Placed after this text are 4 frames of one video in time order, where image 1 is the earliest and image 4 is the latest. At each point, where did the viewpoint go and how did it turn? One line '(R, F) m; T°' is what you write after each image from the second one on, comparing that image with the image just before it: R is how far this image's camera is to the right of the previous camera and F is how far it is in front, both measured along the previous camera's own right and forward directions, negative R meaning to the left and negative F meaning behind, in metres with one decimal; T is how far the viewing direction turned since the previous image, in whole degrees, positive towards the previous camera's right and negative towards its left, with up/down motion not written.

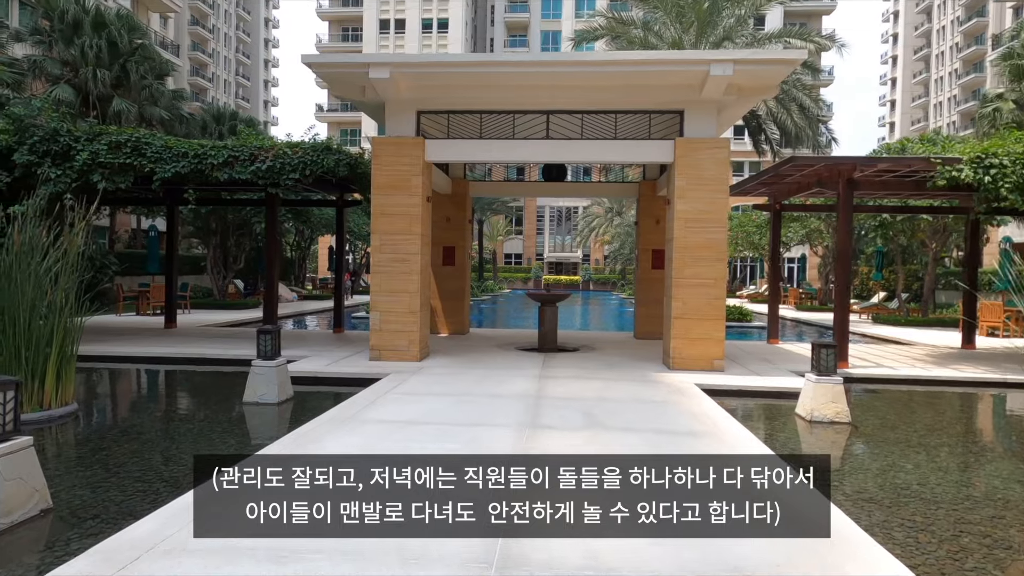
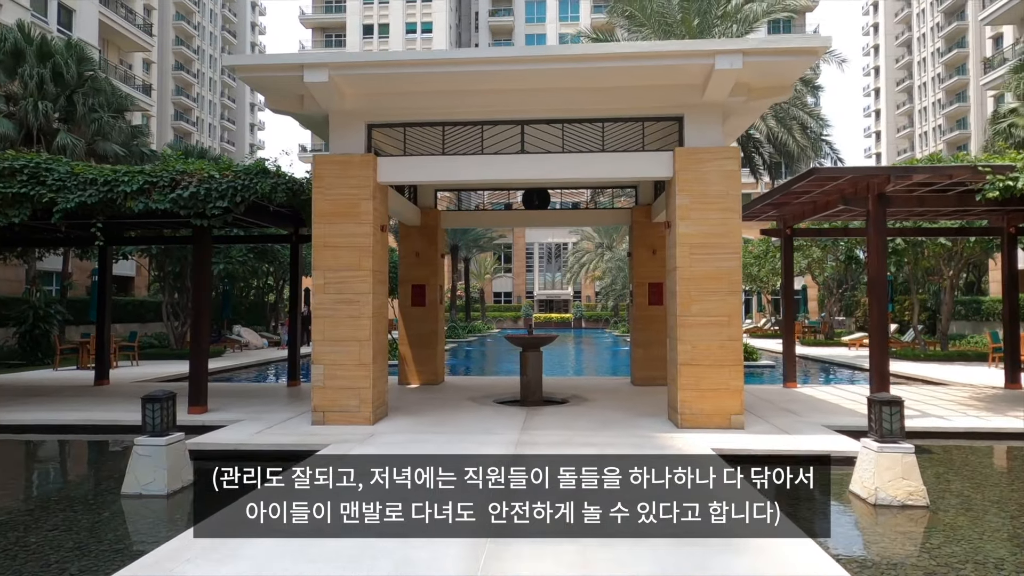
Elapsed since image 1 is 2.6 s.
(+0.3, +1.8) m; +1°
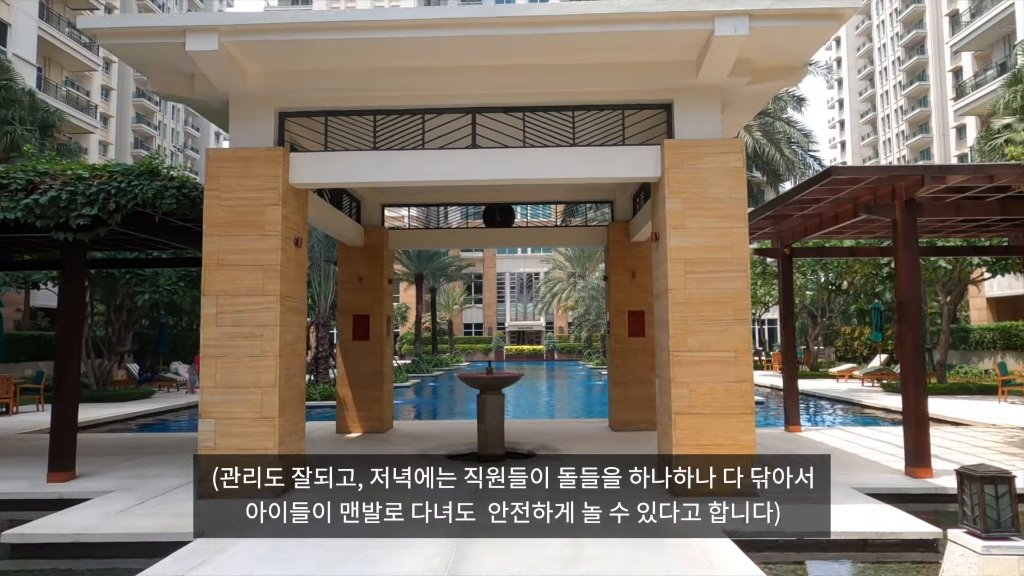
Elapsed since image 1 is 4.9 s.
(+0.3, +1.9) m; +2°
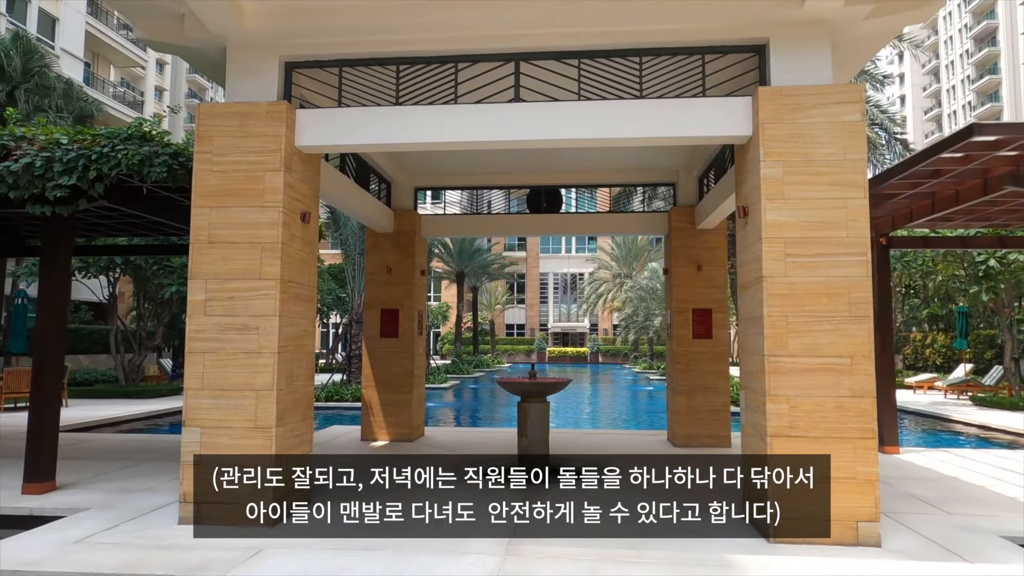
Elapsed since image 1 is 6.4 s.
(-0.1, +1.3) m; -4°
